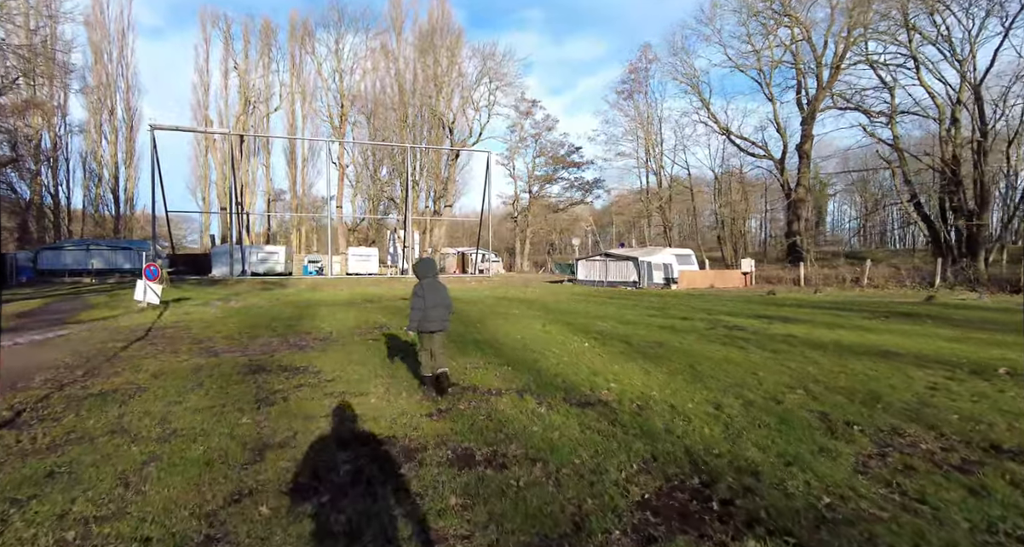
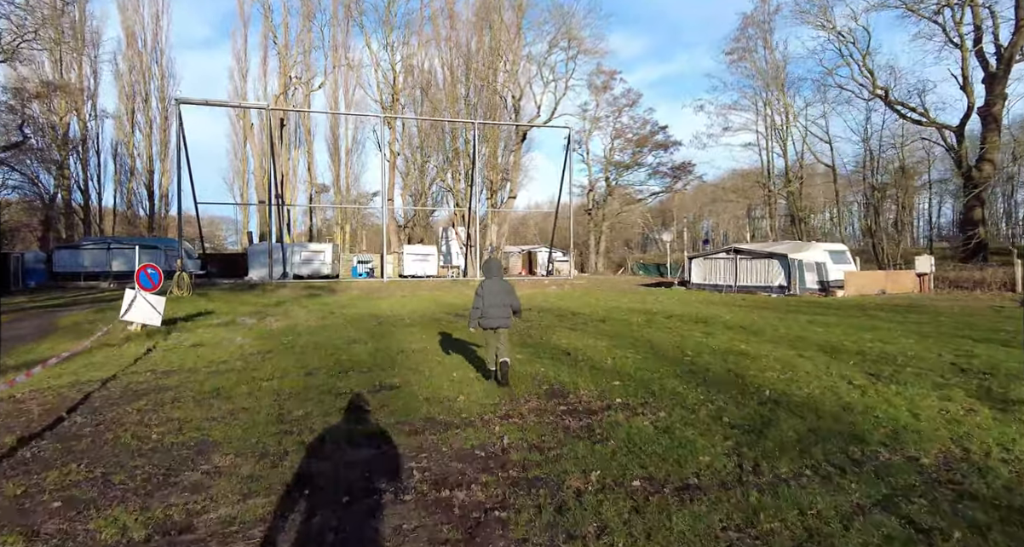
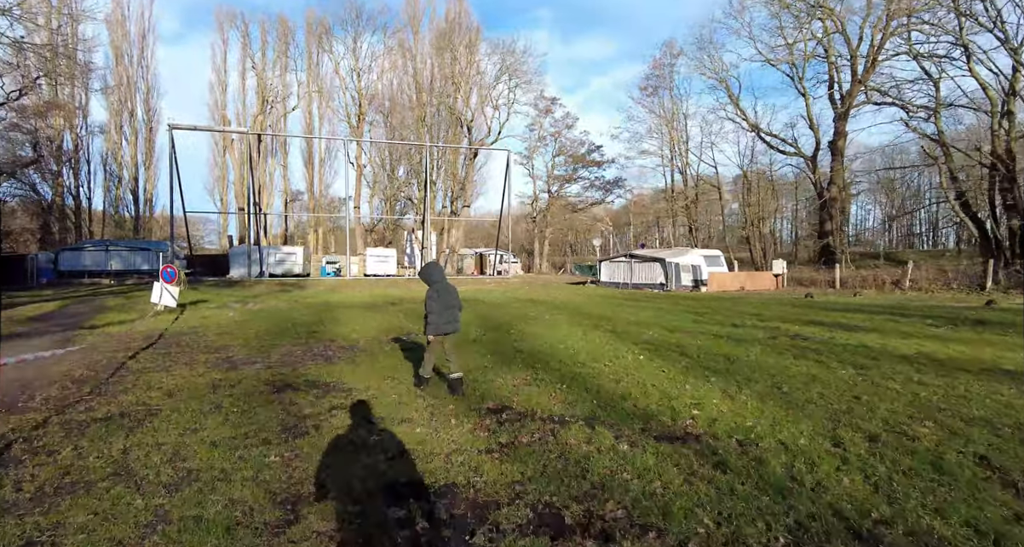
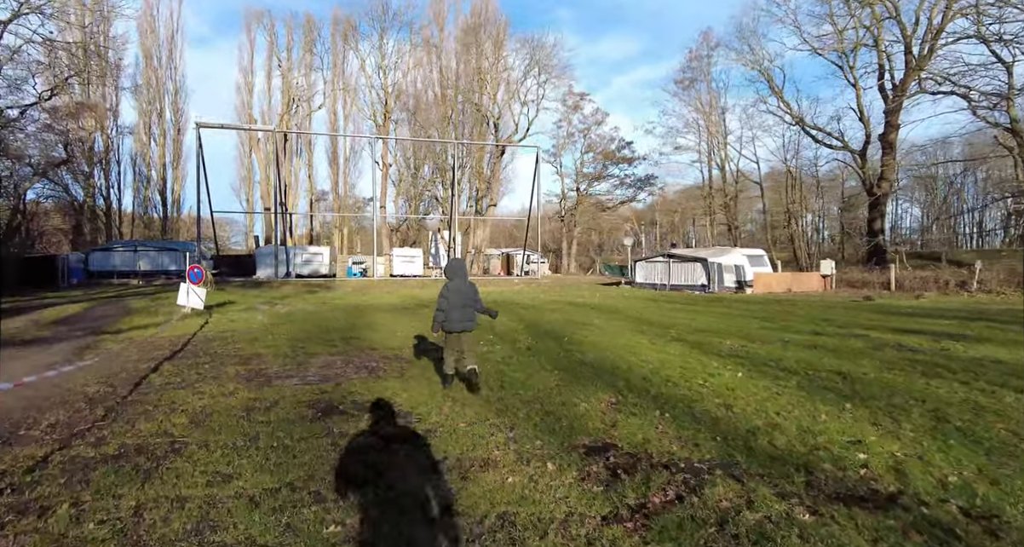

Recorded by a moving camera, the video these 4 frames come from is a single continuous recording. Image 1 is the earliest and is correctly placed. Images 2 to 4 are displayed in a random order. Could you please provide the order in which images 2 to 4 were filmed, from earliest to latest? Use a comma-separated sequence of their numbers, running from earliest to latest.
3, 4, 2
